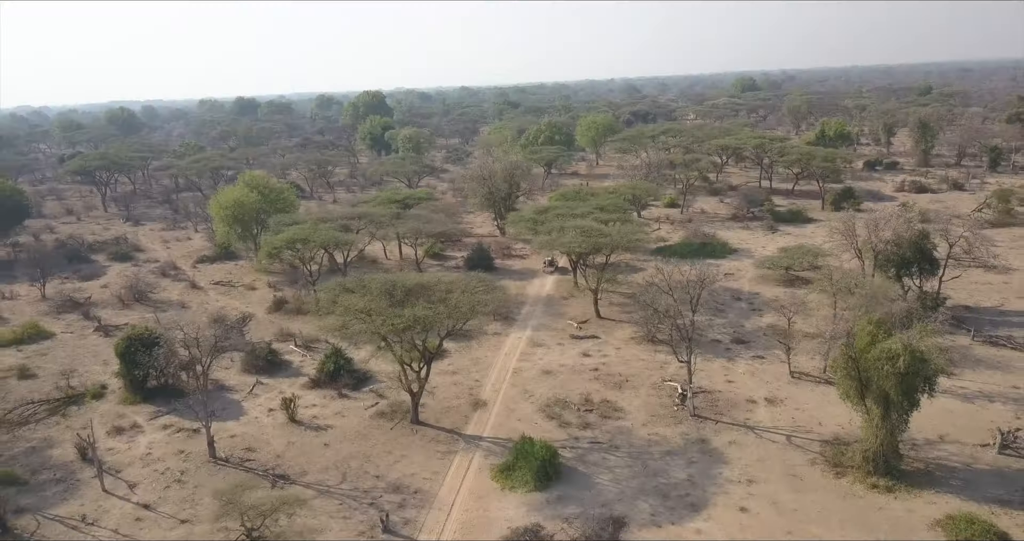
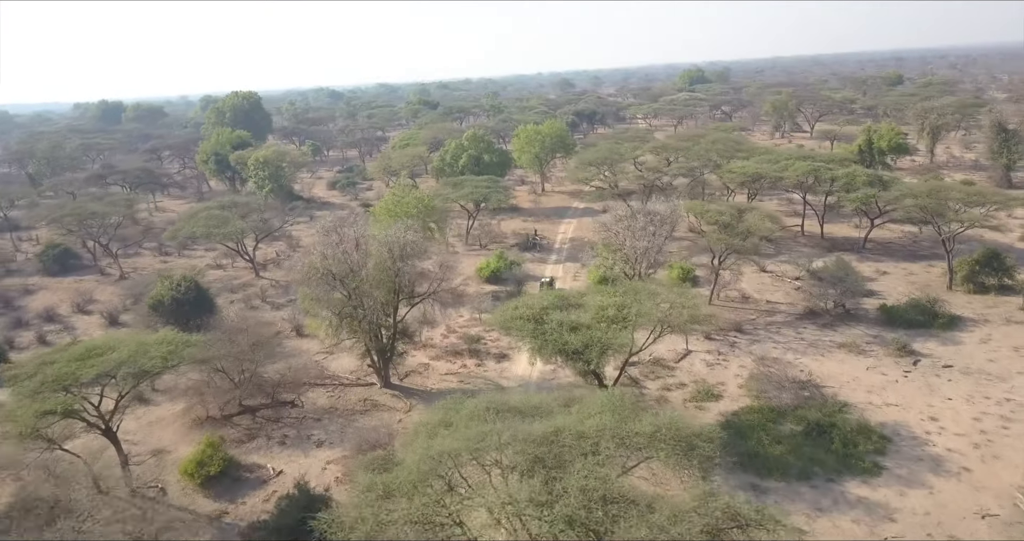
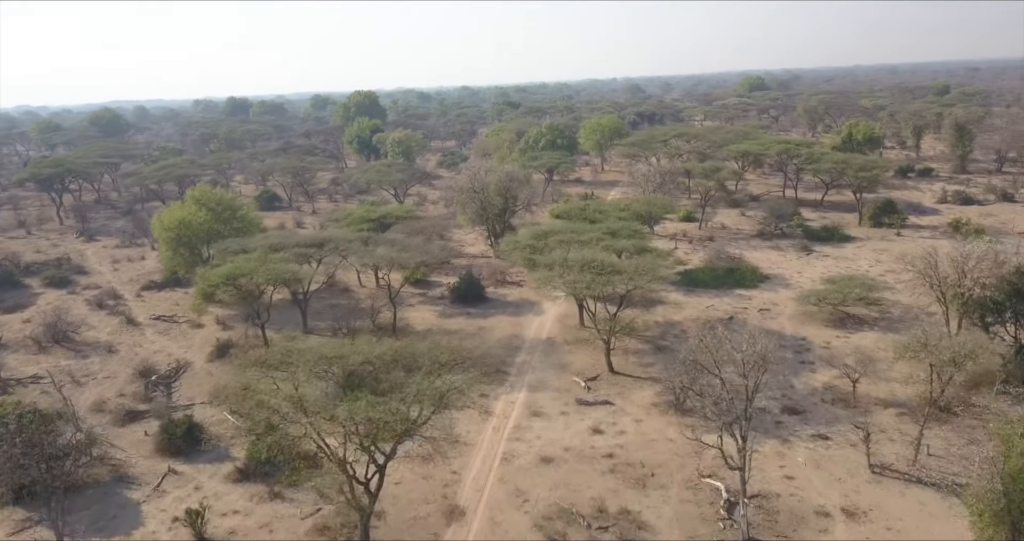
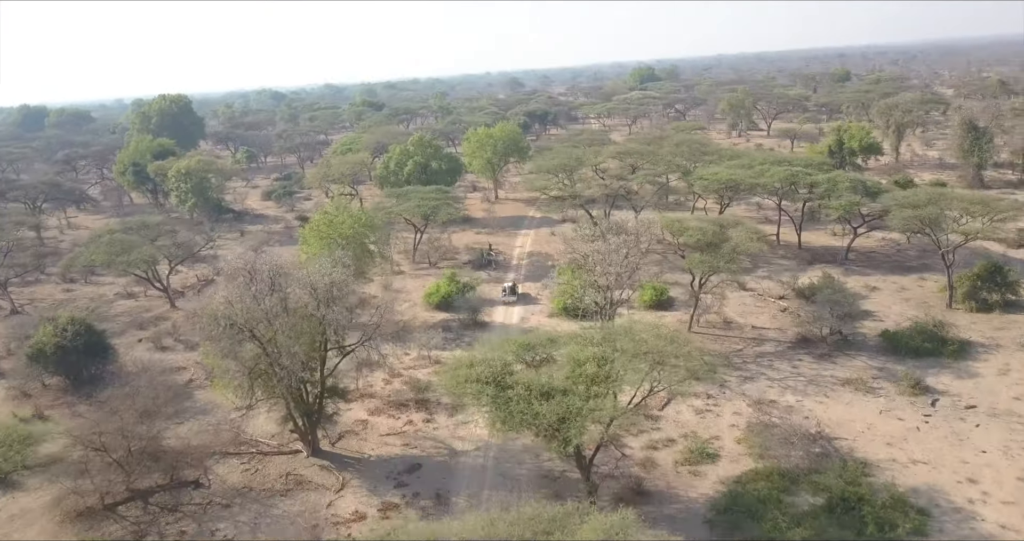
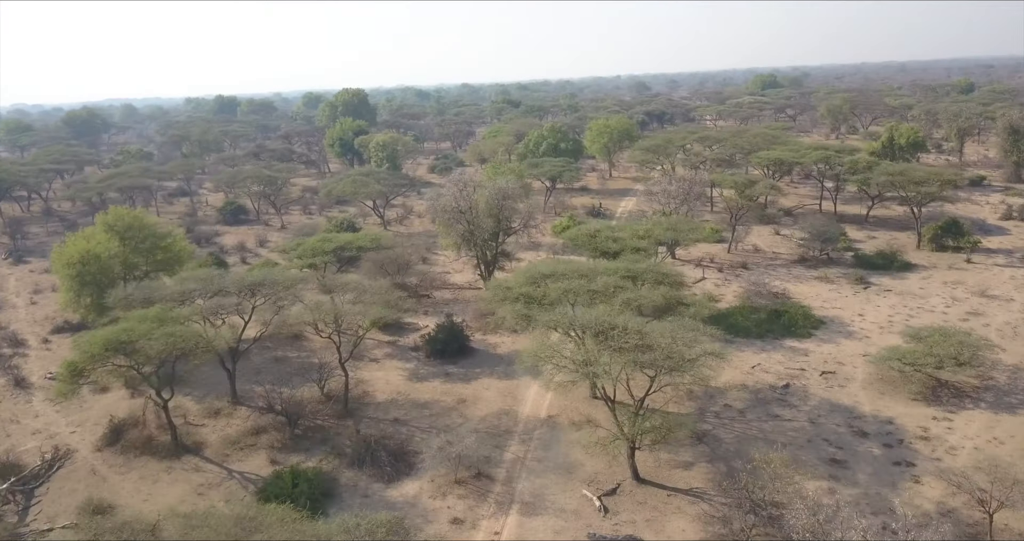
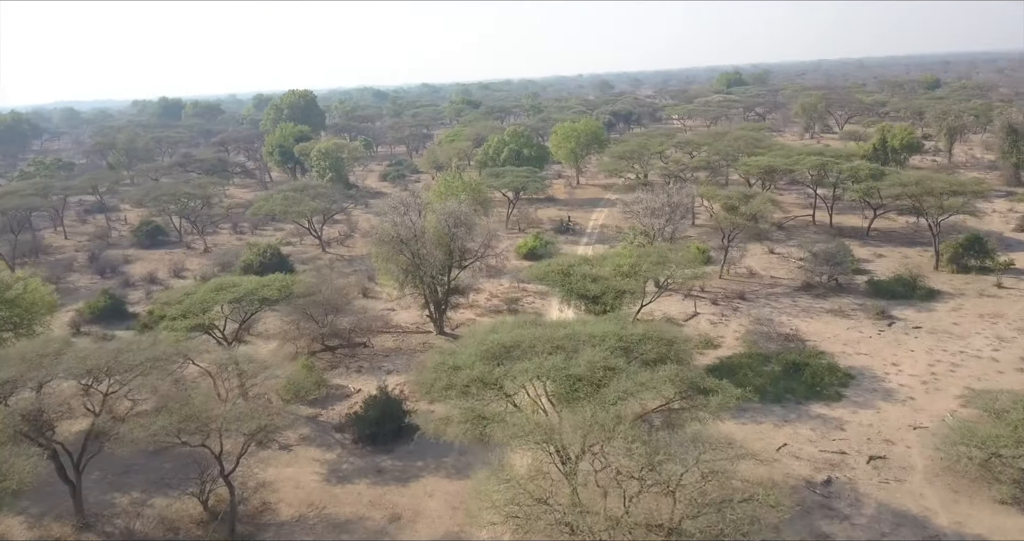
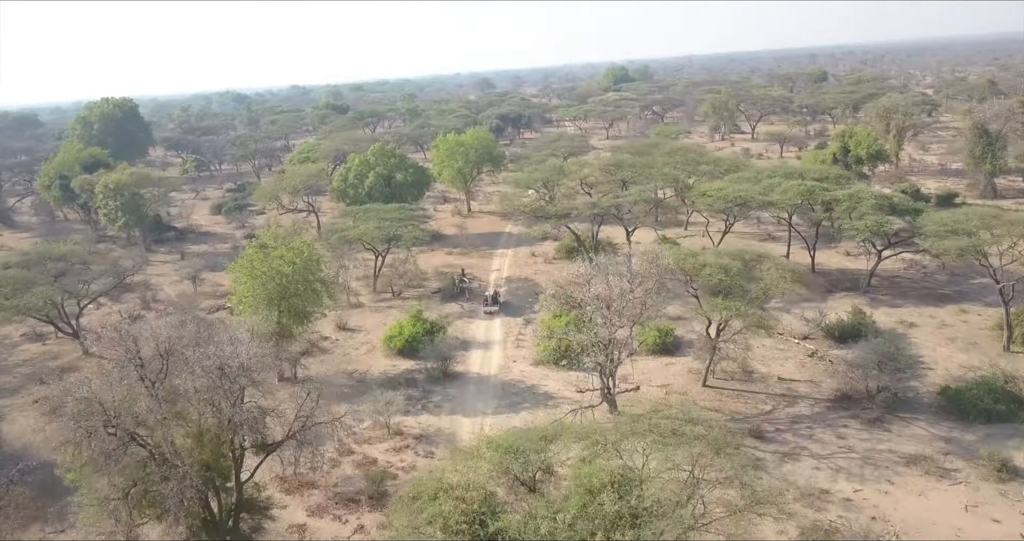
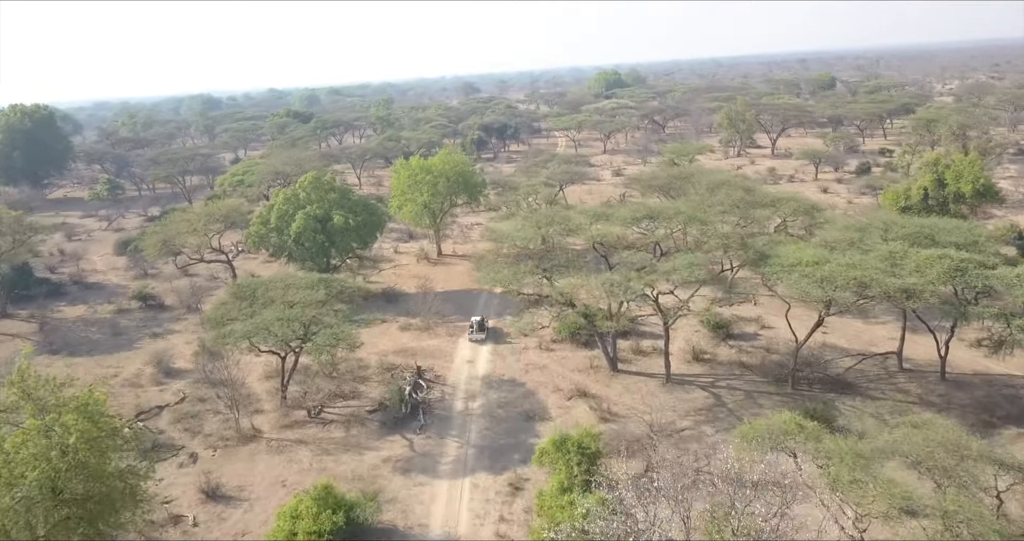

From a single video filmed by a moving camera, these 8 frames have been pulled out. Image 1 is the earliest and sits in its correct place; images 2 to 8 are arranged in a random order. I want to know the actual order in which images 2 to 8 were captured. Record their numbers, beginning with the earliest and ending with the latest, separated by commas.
3, 5, 6, 2, 4, 7, 8
